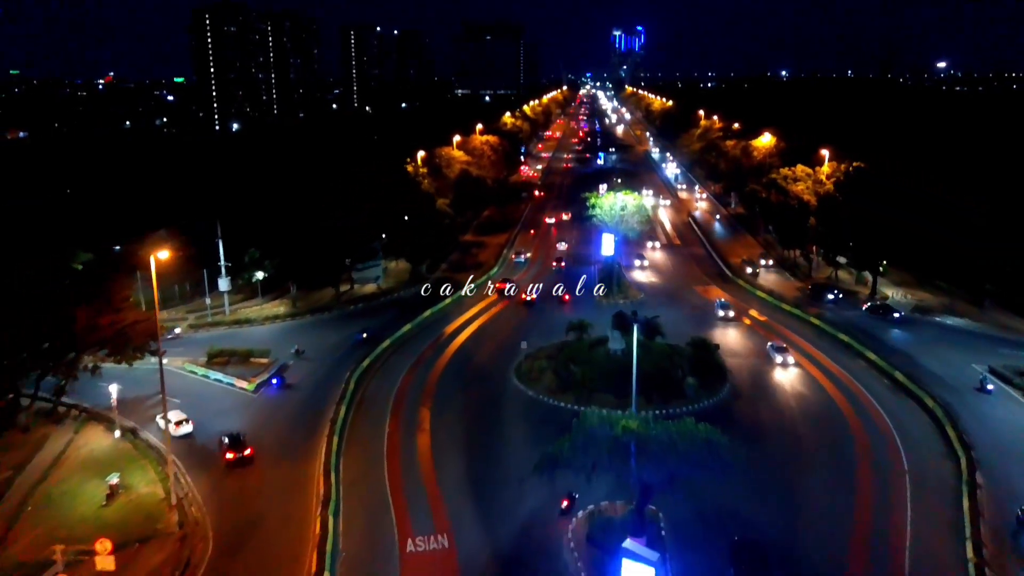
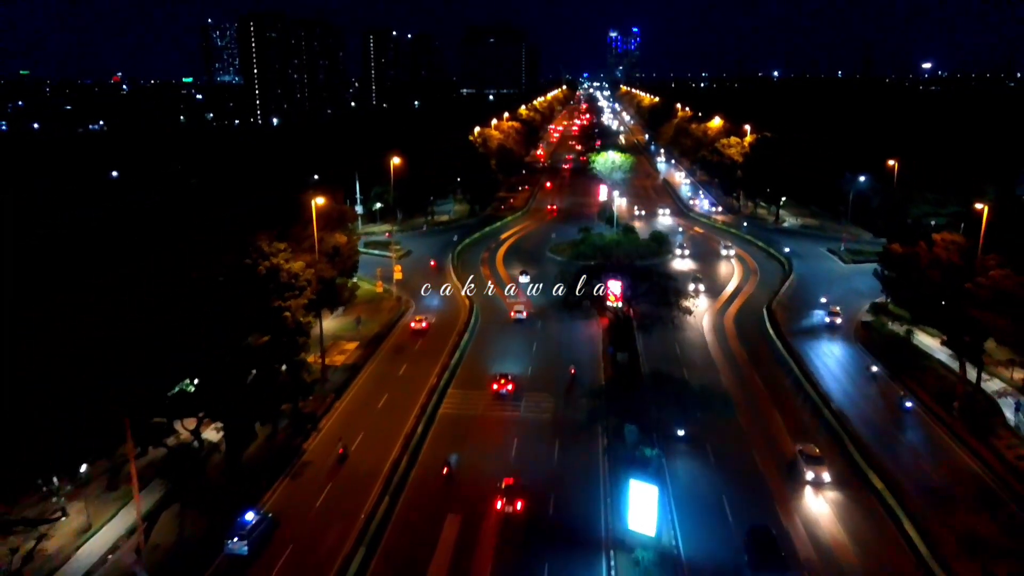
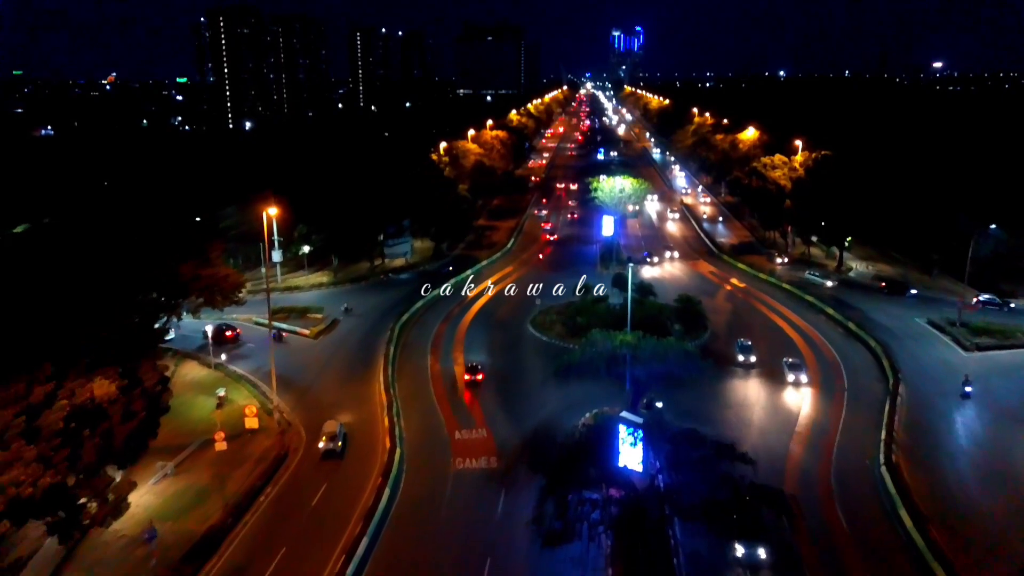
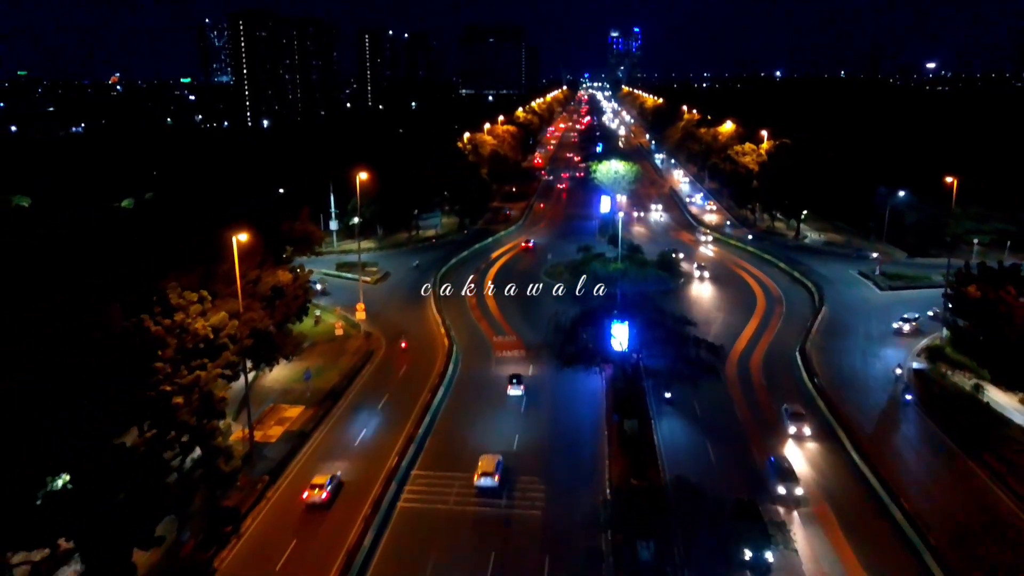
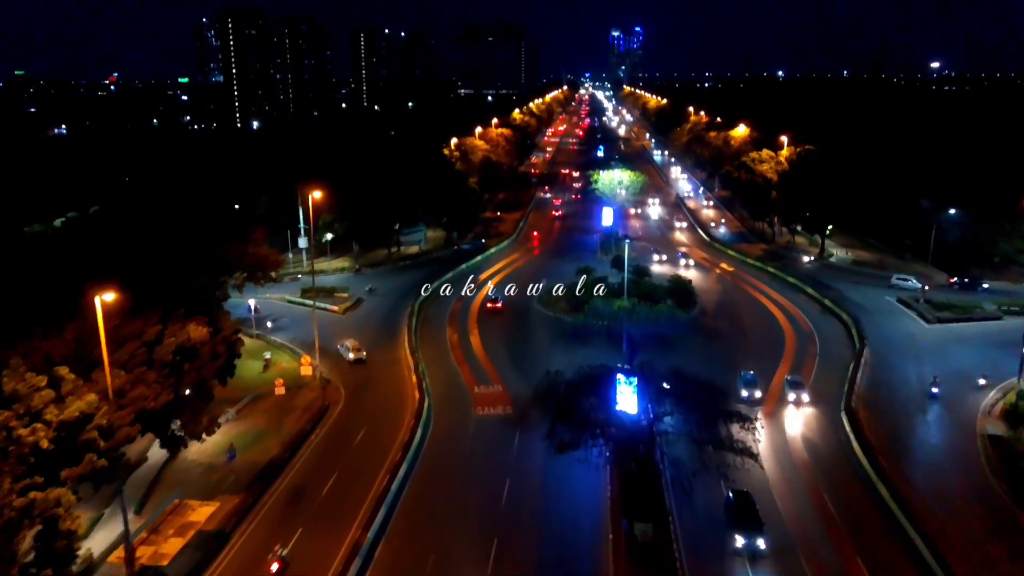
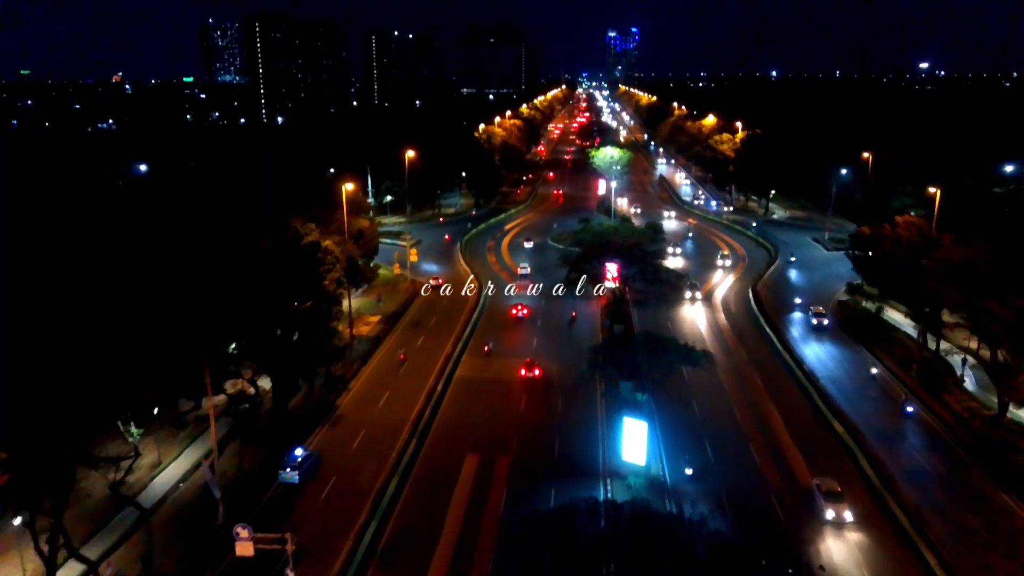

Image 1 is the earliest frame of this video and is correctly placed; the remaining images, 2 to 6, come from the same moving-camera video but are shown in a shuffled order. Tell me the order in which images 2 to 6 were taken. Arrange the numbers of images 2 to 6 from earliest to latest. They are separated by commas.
3, 5, 4, 2, 6
